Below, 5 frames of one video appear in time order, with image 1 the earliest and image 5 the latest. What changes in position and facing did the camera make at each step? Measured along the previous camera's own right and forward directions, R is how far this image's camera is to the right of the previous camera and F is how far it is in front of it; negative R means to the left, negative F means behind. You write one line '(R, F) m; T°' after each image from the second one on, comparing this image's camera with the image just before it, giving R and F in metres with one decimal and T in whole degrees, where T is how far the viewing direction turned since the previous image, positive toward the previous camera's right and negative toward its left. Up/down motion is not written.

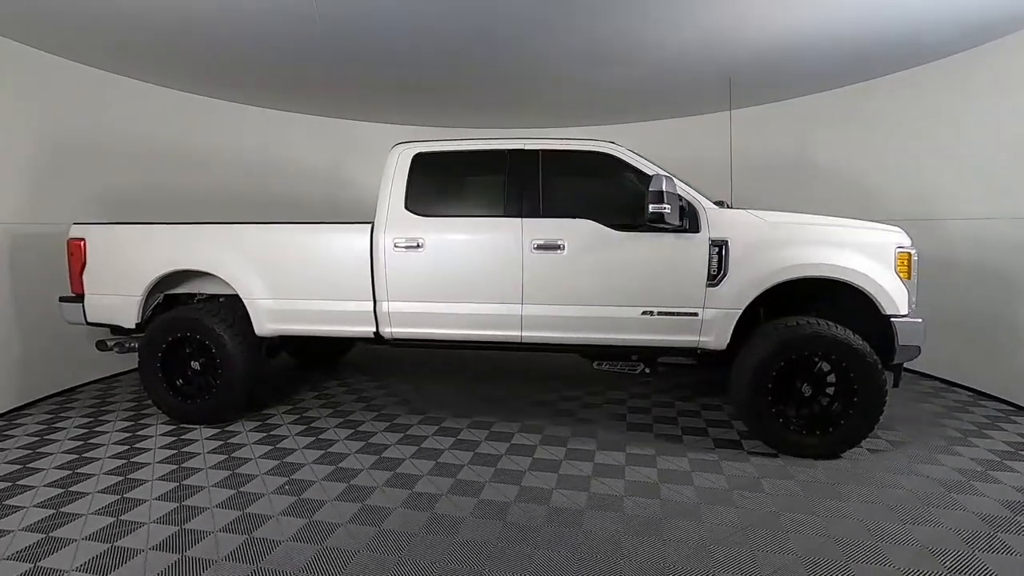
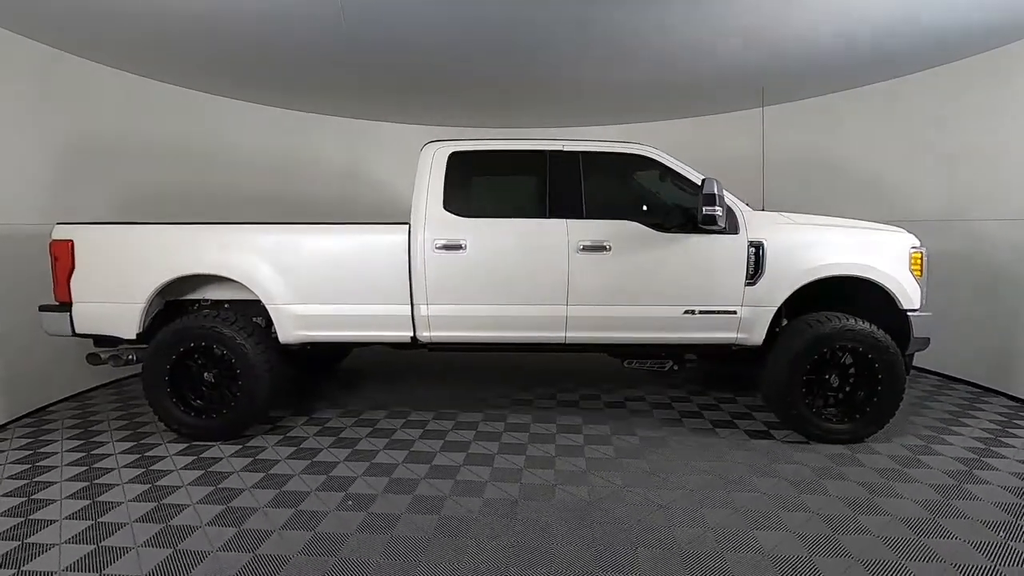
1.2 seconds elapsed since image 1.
(-0.7, +0.1) m; +7°
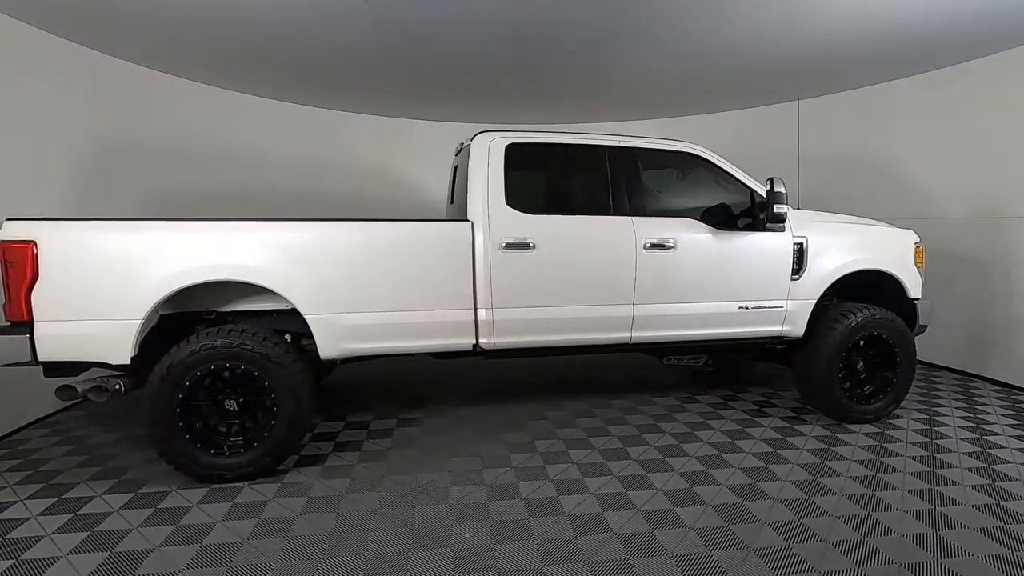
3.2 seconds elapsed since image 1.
(-1.1, +0.3) m; +13°
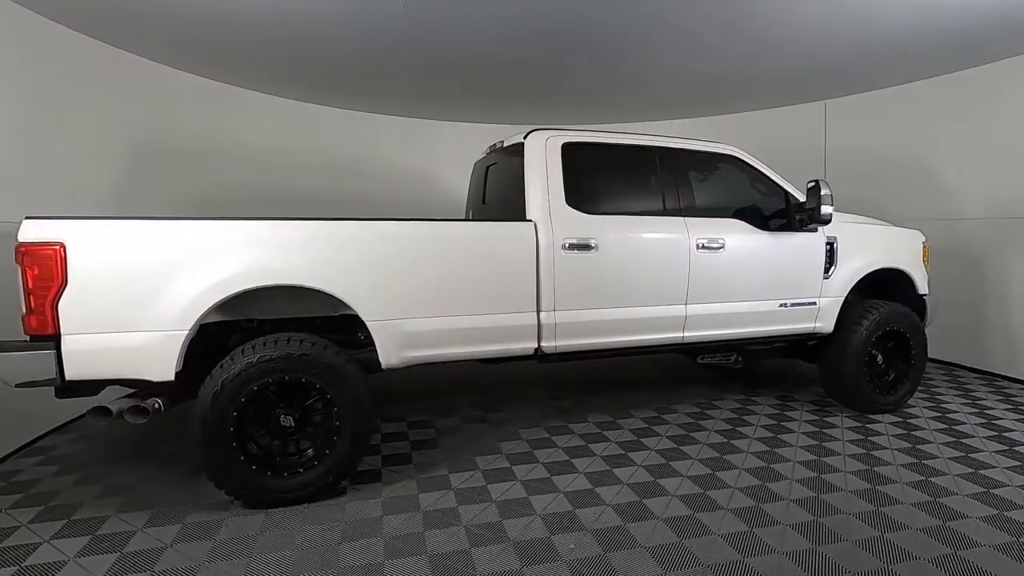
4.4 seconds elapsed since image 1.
(-0.7, +0.1) m; +7°
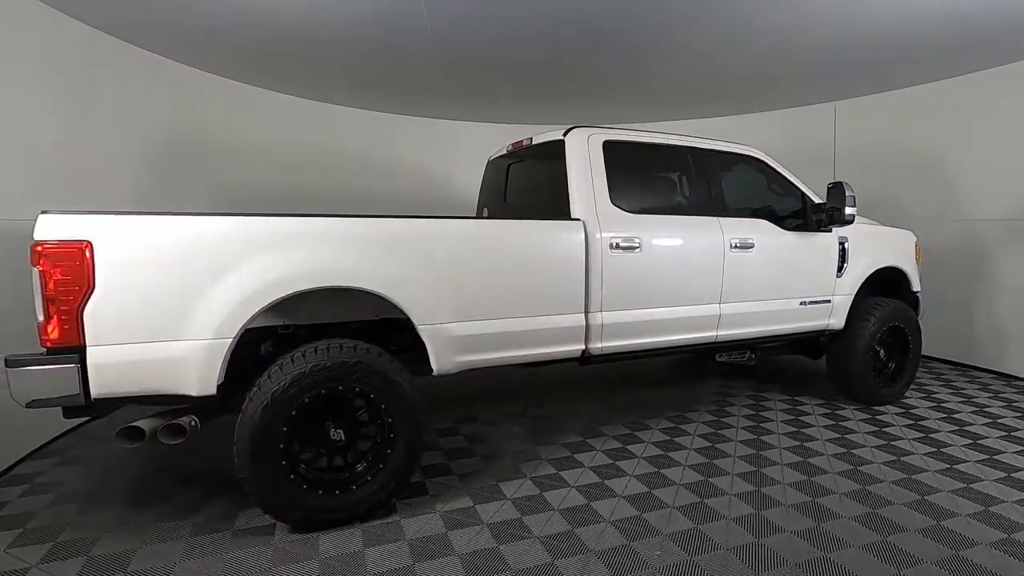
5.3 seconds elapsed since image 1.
(-0.5, +0.1) m; +6°
